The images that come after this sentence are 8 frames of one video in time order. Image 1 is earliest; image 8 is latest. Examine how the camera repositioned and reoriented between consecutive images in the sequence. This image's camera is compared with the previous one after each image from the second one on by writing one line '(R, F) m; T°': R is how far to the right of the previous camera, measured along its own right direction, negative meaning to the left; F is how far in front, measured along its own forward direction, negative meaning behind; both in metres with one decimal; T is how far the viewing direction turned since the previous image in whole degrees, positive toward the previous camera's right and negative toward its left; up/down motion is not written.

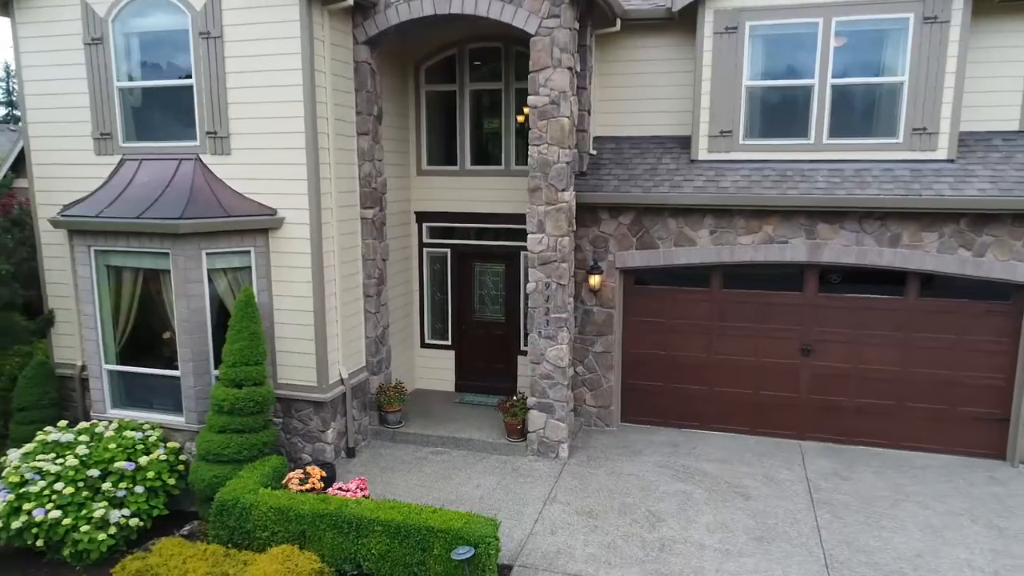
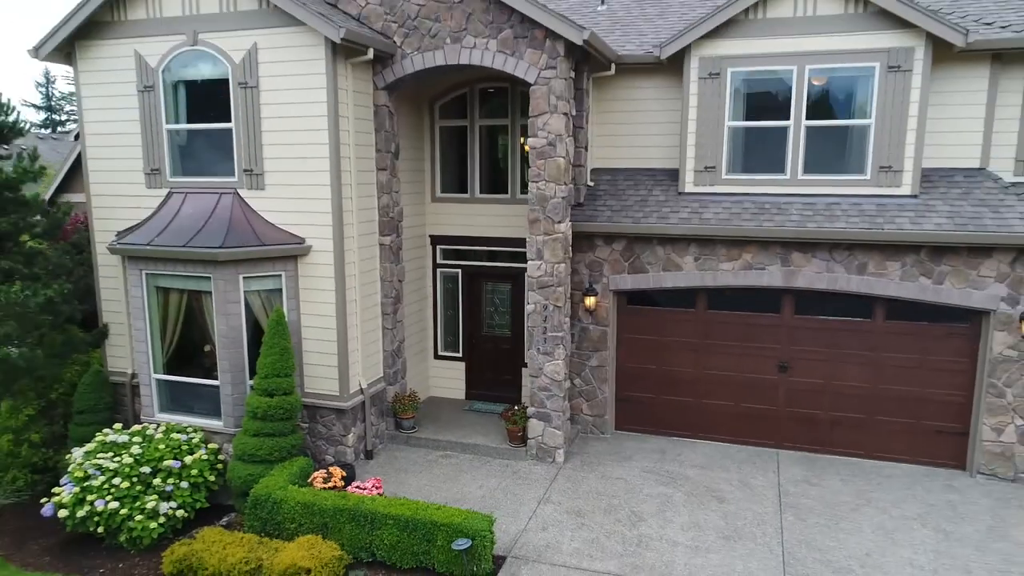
(+0.3, -0.9) m; -2°
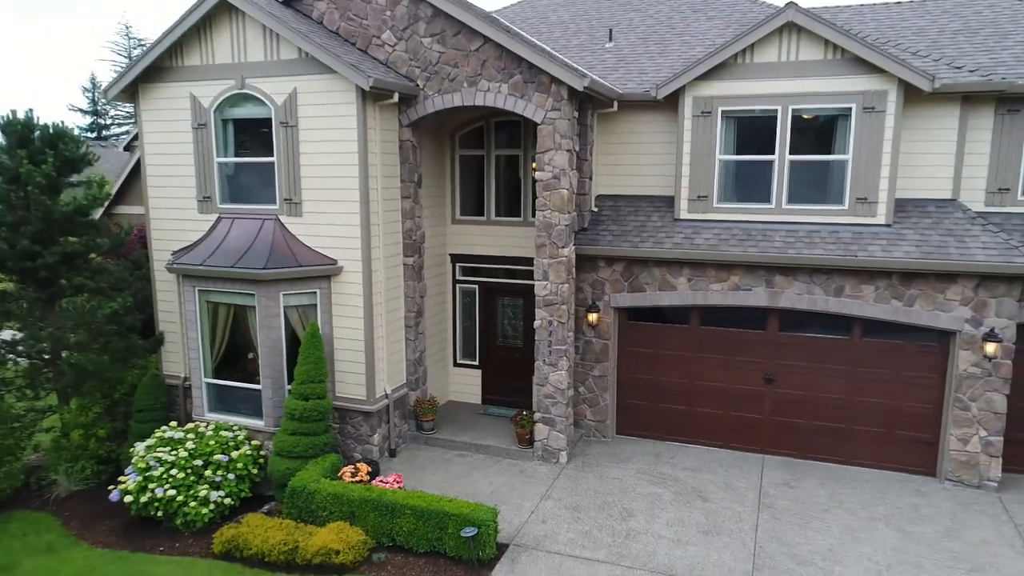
(+0.3, -1.0) m; -2°
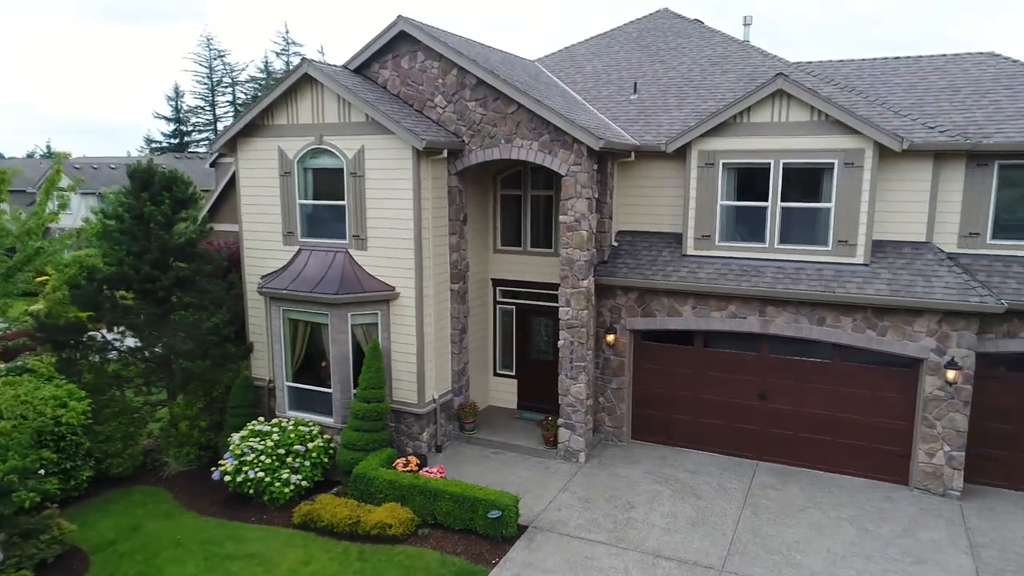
(+0.5, -1.8) m; -5°
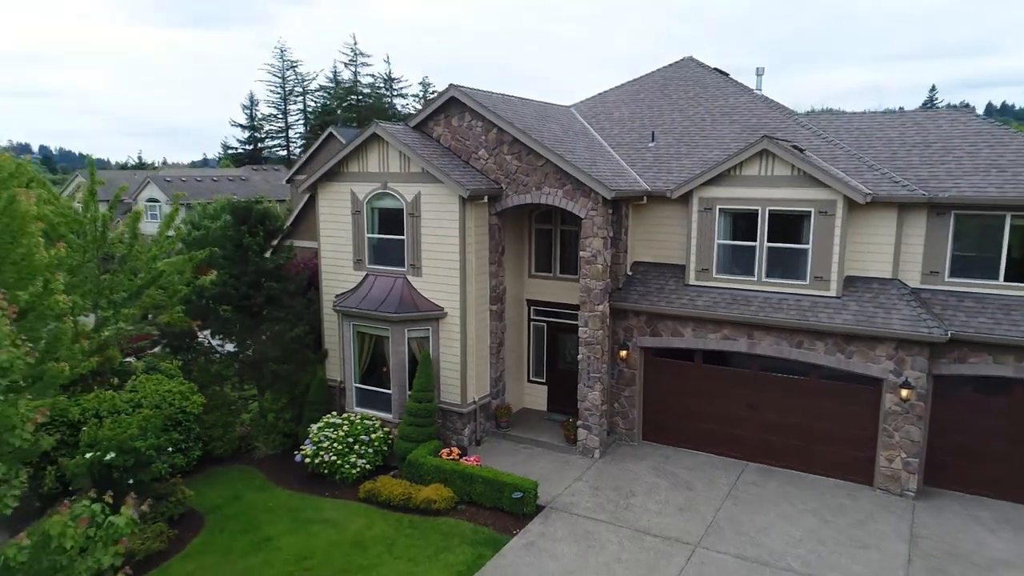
(+0.6, -2.4) m; -5°
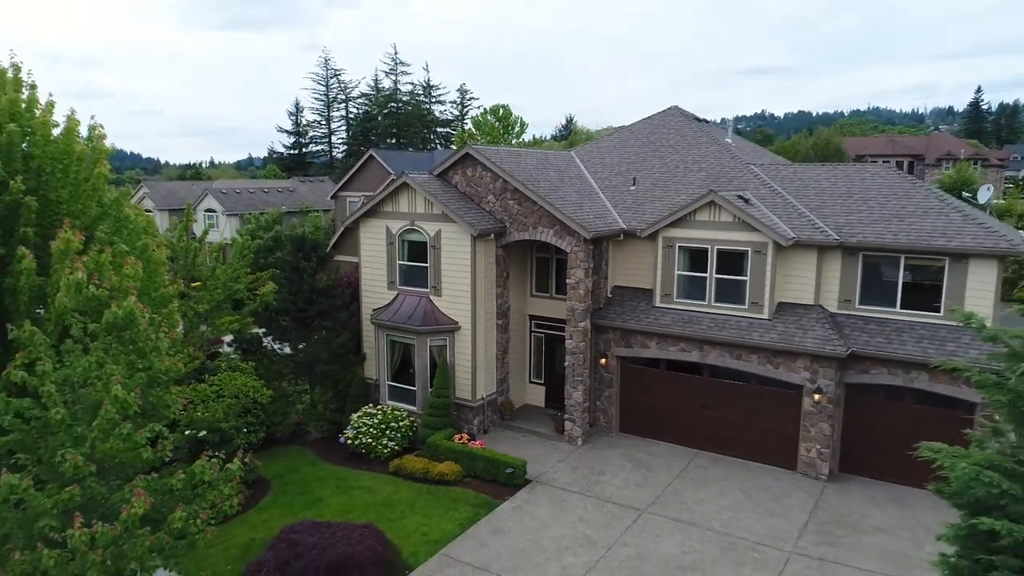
(+0.9, -3.5) m; -3°
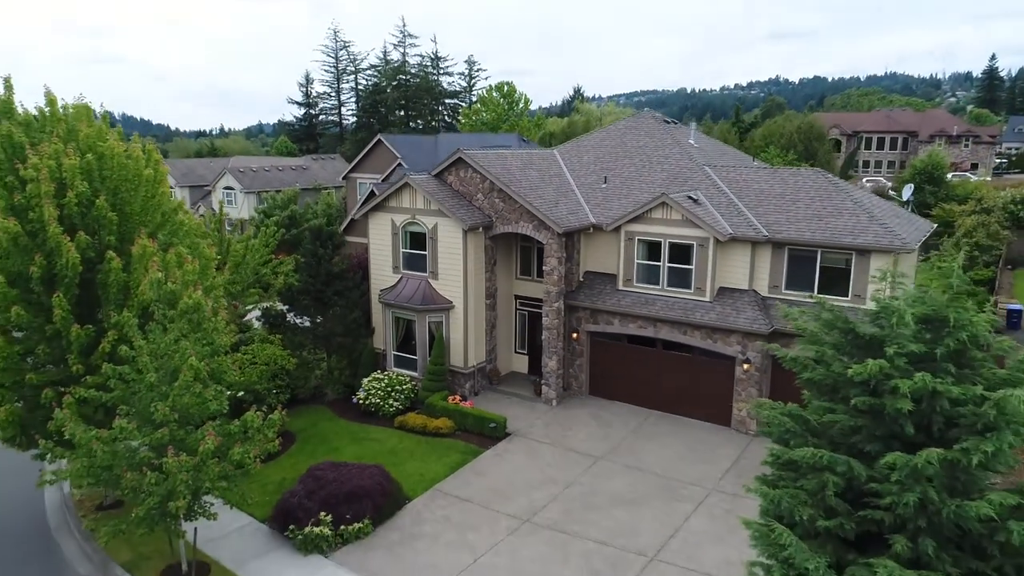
(+0.7, -3.2) m; -1°
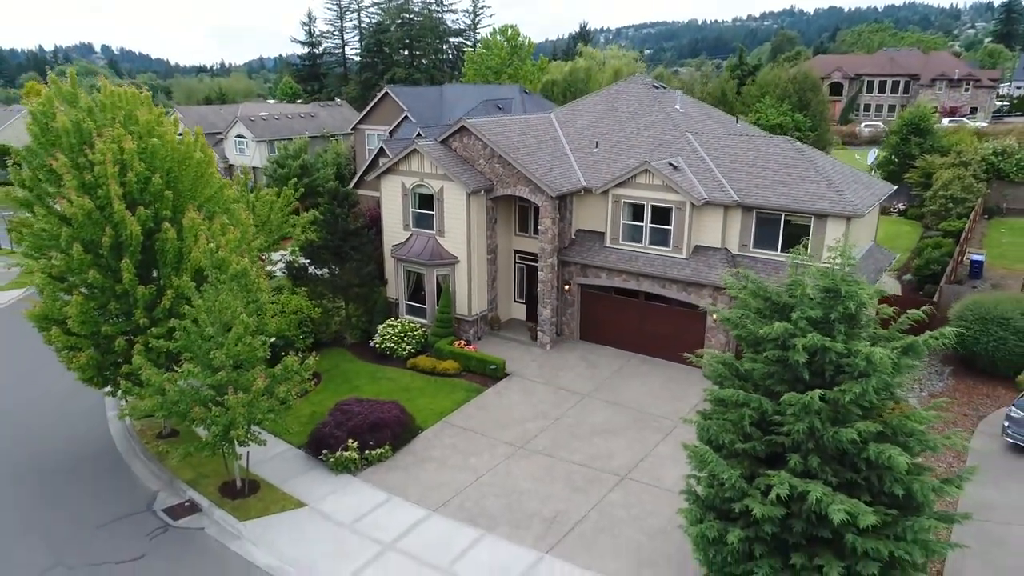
(+0.2, -2.4) m; 0°
